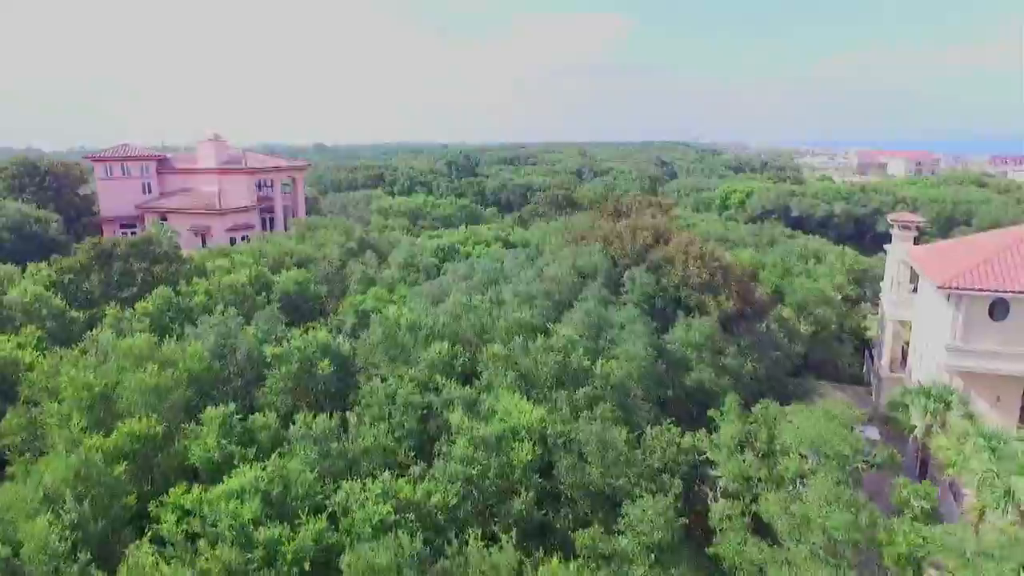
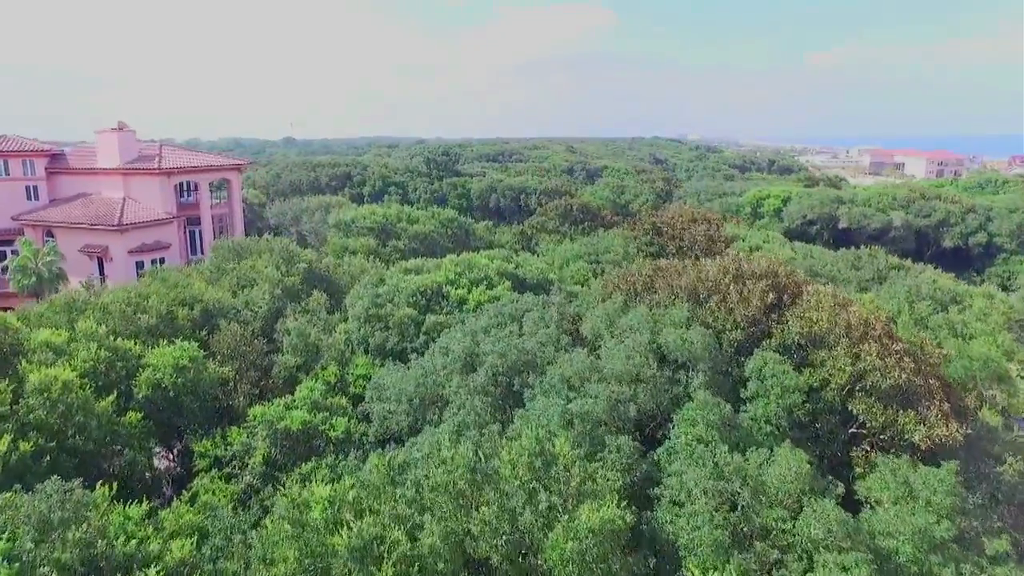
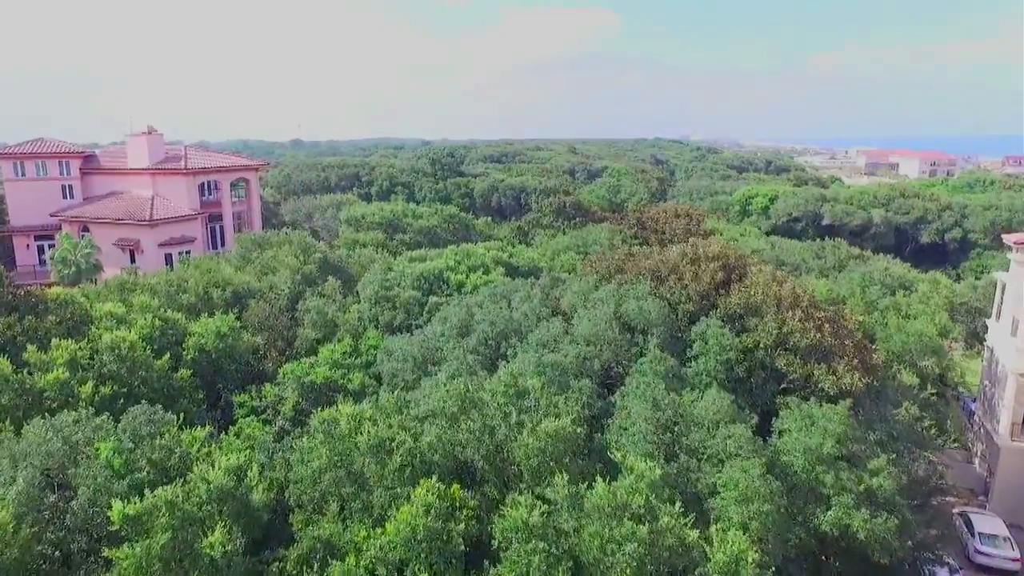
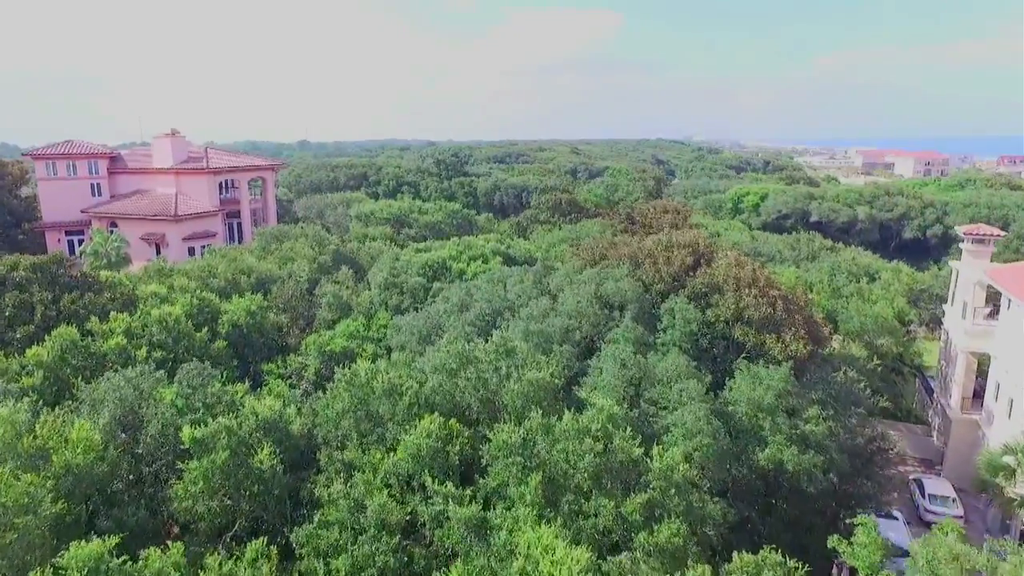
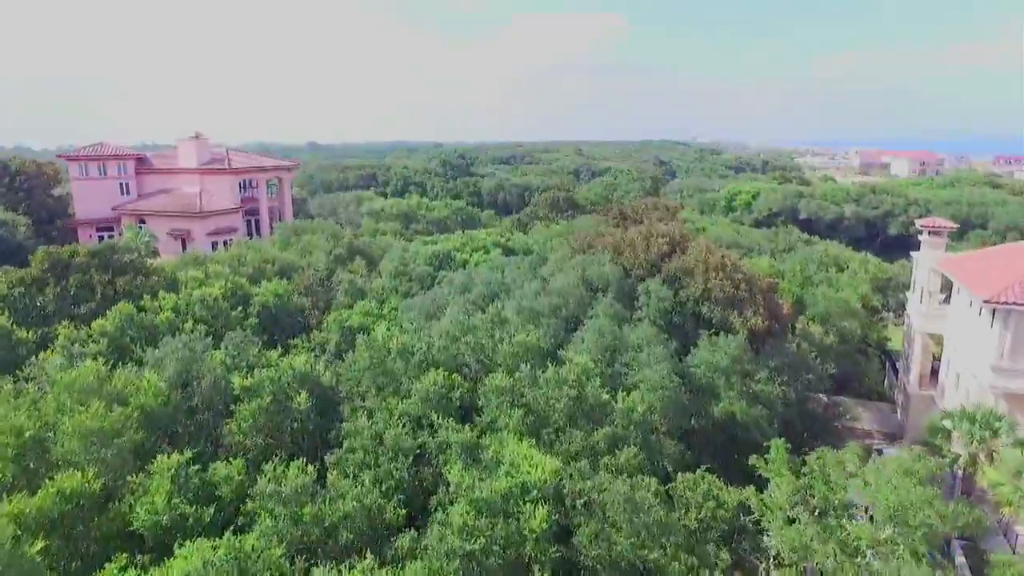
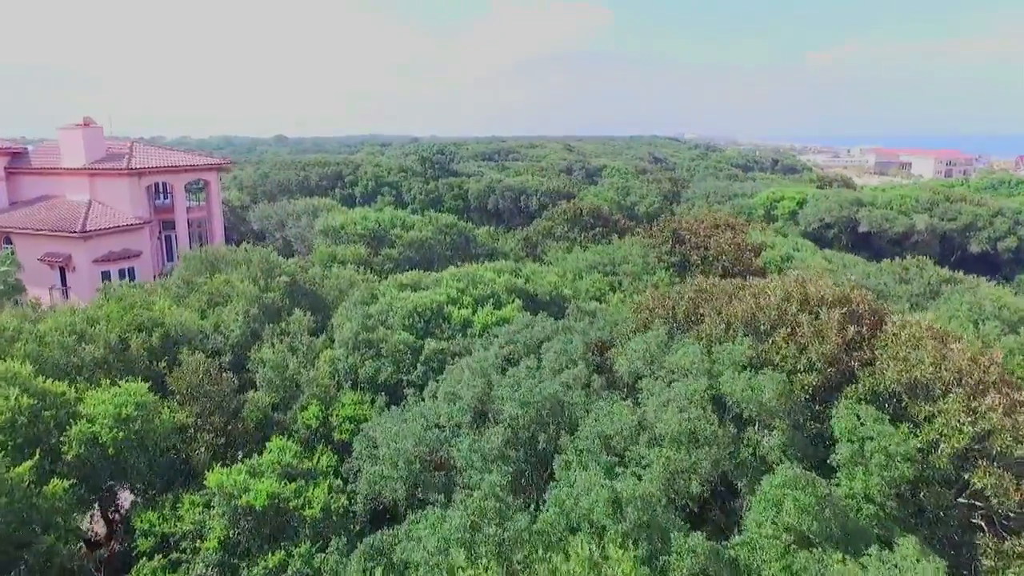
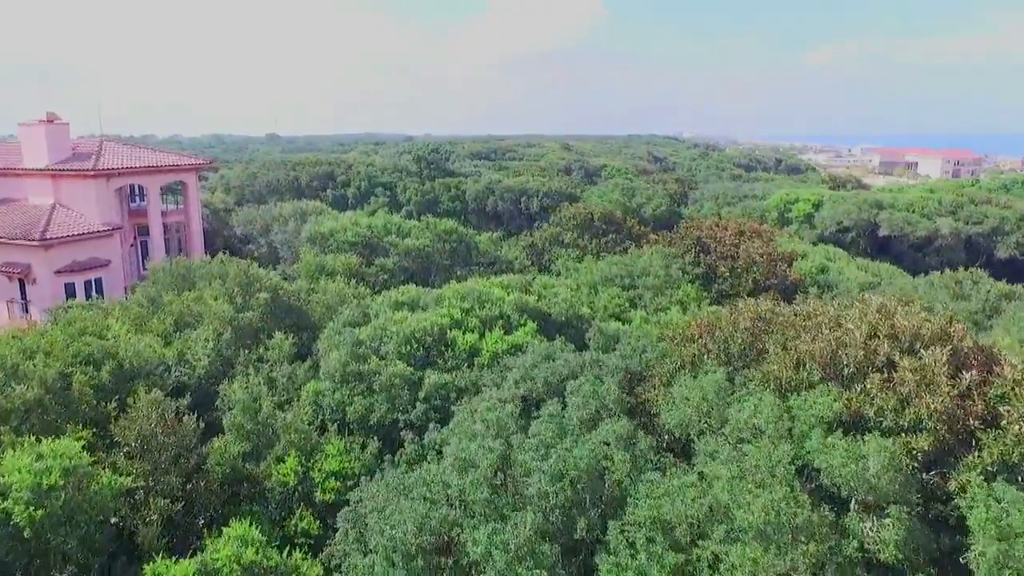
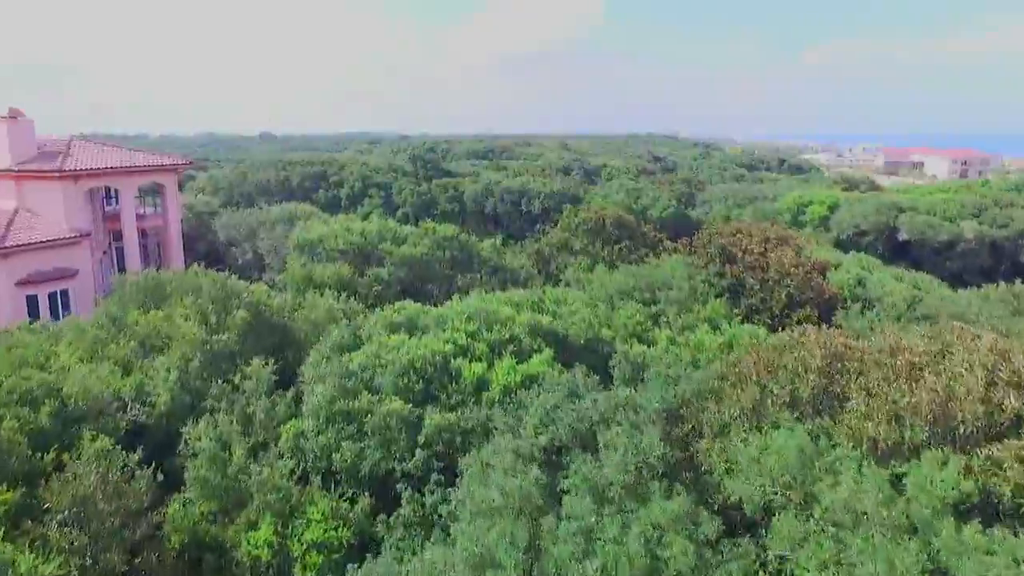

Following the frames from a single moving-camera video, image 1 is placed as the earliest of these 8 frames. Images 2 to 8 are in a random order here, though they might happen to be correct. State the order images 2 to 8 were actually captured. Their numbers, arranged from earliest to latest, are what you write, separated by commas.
5, 4, 3, 2, 6, 7, 8
